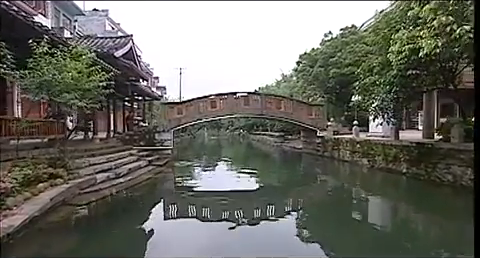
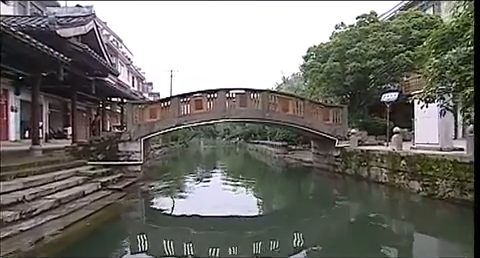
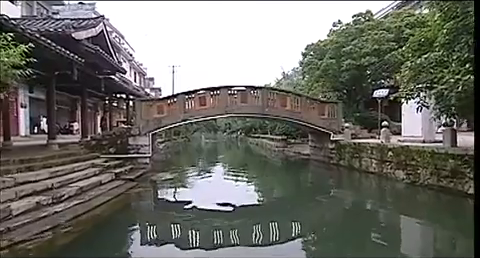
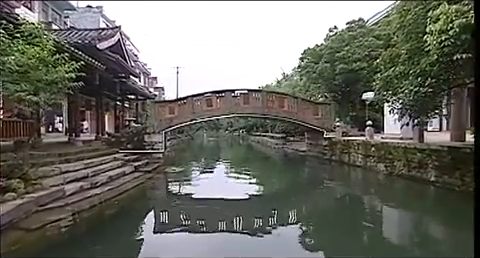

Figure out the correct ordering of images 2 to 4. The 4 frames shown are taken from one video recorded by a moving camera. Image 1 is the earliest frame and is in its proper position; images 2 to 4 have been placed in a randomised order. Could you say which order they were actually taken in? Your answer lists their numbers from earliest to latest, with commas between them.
4, 3, 2
